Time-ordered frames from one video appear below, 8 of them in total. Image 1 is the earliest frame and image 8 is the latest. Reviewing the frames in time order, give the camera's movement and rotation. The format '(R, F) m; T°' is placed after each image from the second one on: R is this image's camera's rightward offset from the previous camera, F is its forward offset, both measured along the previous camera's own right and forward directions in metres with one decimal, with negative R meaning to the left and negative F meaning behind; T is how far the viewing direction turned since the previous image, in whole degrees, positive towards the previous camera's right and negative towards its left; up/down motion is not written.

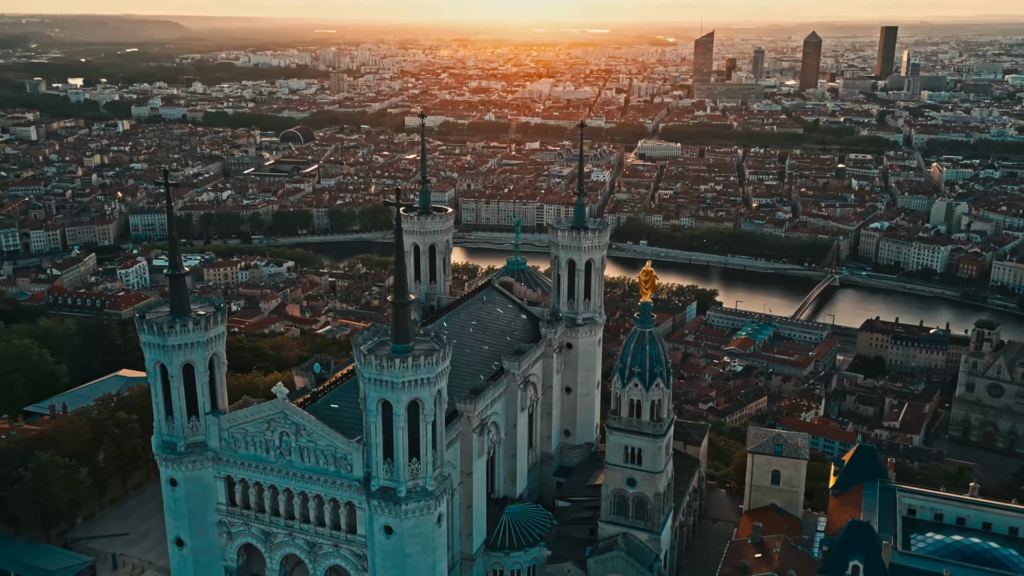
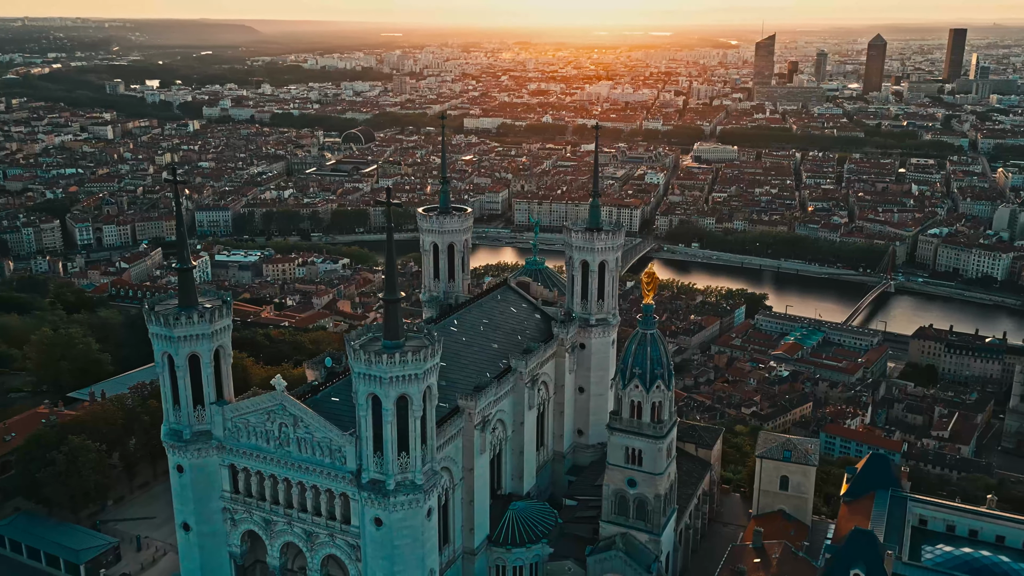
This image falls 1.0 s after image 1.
(+3.2, -1.3) m; -5°
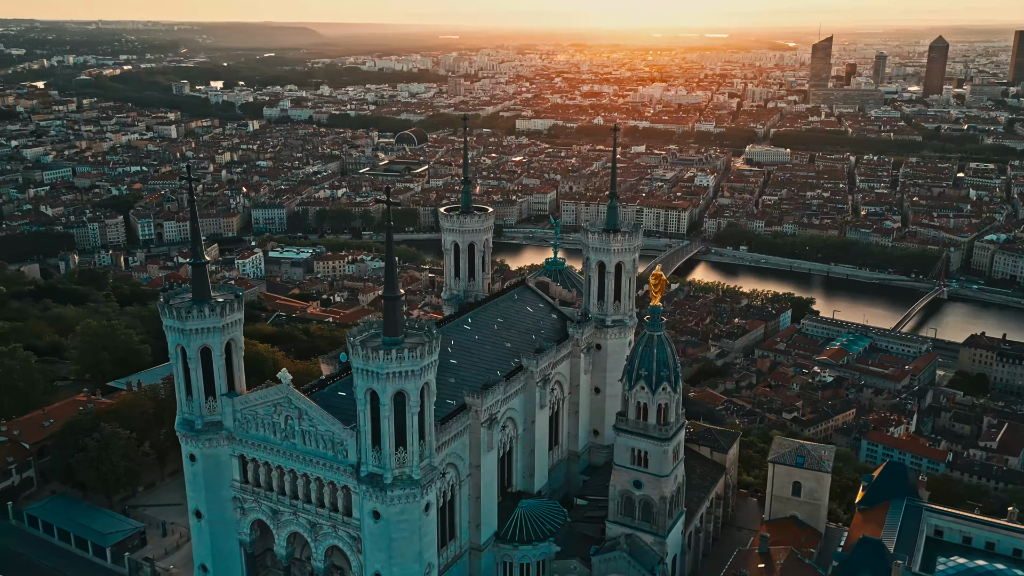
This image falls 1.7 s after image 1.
(+2.7, -0.9) m; -4°
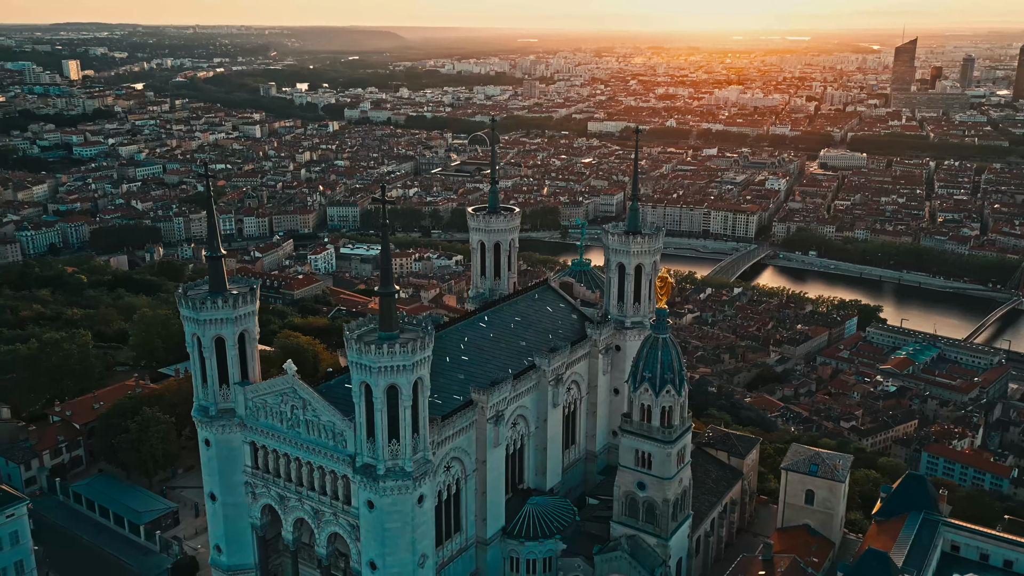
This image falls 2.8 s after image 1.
(+4.2, -1.0) m; -6°
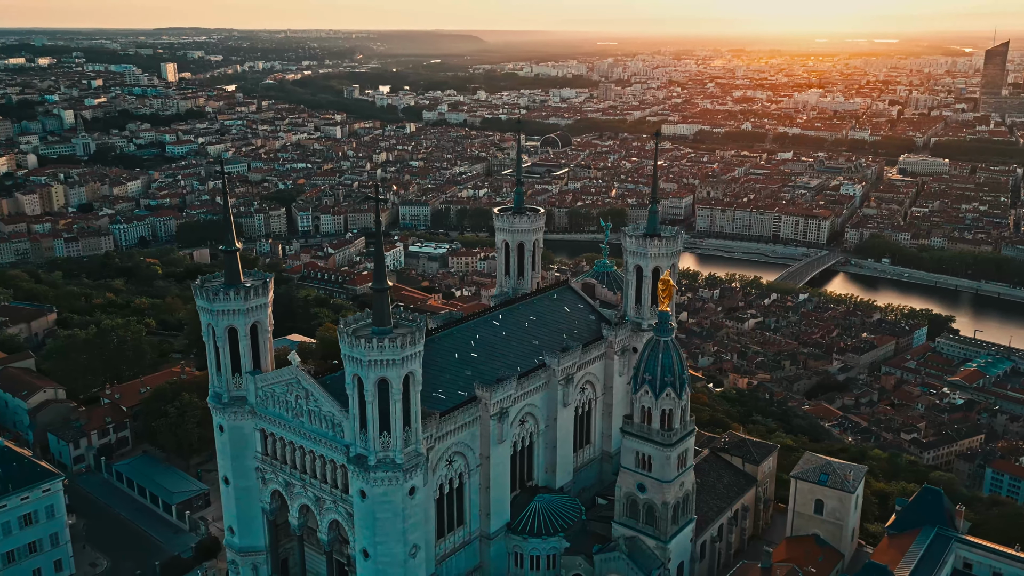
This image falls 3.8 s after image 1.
(+4.7, -0.8) m; -7°
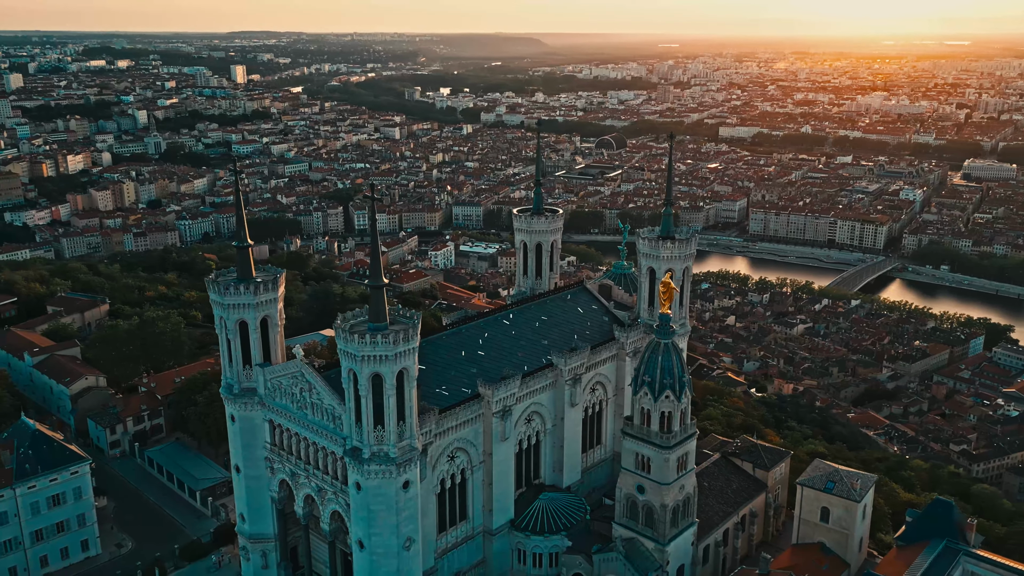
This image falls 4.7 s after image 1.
(+3.7, -0.5) m; -5°
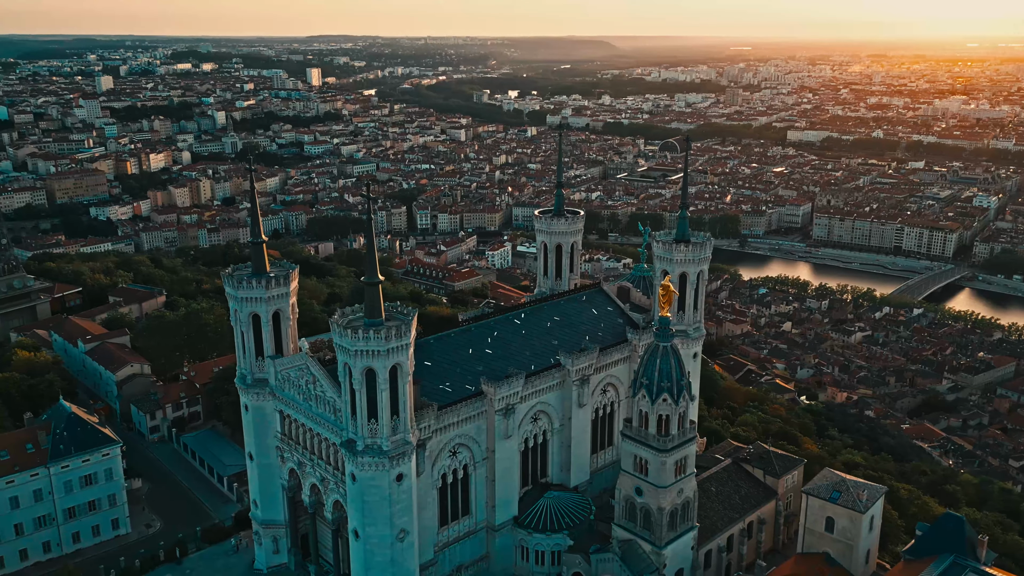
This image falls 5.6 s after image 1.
(+4.5, -0.4) m; -6°
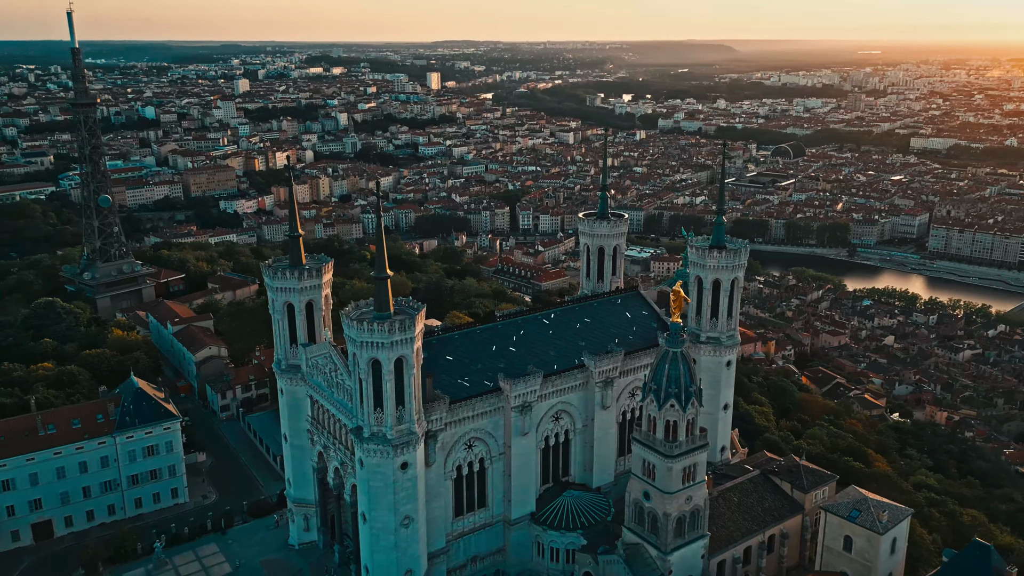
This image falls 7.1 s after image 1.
(+6.8, +0.1) m; -10°
